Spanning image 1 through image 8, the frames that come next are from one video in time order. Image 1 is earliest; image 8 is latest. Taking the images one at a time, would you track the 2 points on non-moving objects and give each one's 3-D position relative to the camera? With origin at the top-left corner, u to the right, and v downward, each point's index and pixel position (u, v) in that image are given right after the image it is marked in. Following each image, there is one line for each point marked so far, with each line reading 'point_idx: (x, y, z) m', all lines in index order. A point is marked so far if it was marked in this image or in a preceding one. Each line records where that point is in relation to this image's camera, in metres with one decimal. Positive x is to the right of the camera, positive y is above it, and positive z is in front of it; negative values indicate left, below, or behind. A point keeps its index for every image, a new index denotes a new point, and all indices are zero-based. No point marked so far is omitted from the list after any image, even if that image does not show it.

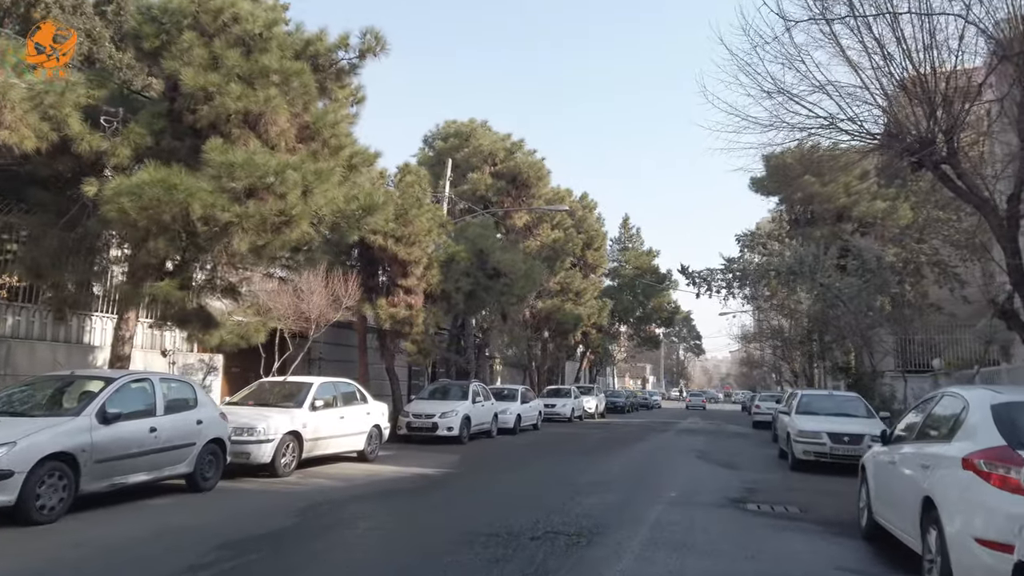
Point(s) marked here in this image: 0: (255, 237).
0: (-3.9, +0.8, +10.8) m
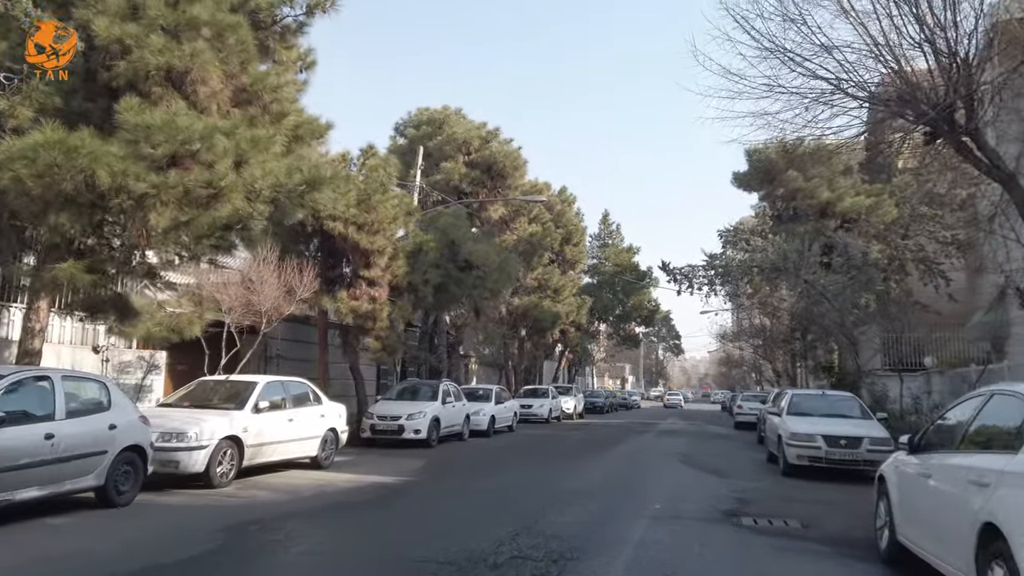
0: (-4.4, +1.0, +9.4) m
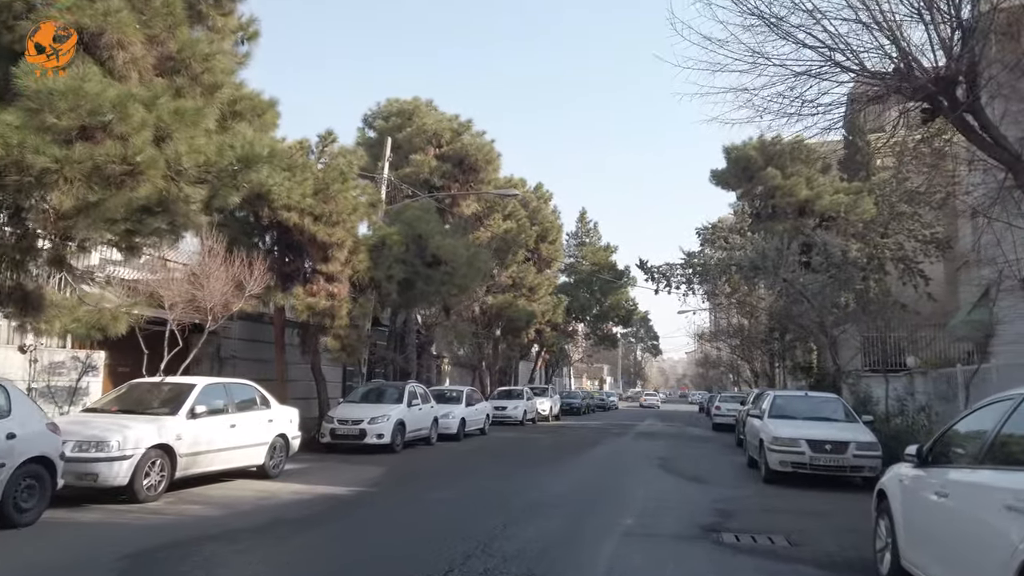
0: (-4.9, +1.1, +8.2) m
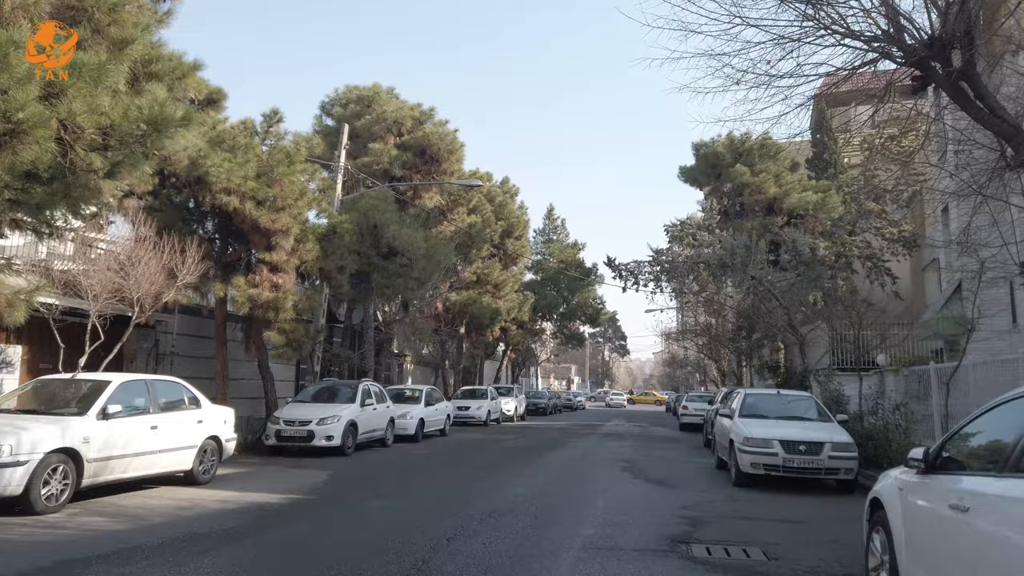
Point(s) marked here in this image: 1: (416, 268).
0: (-5.4, +1.3, +7.0) m
1: (-2.7, +0.6, +19.6) m
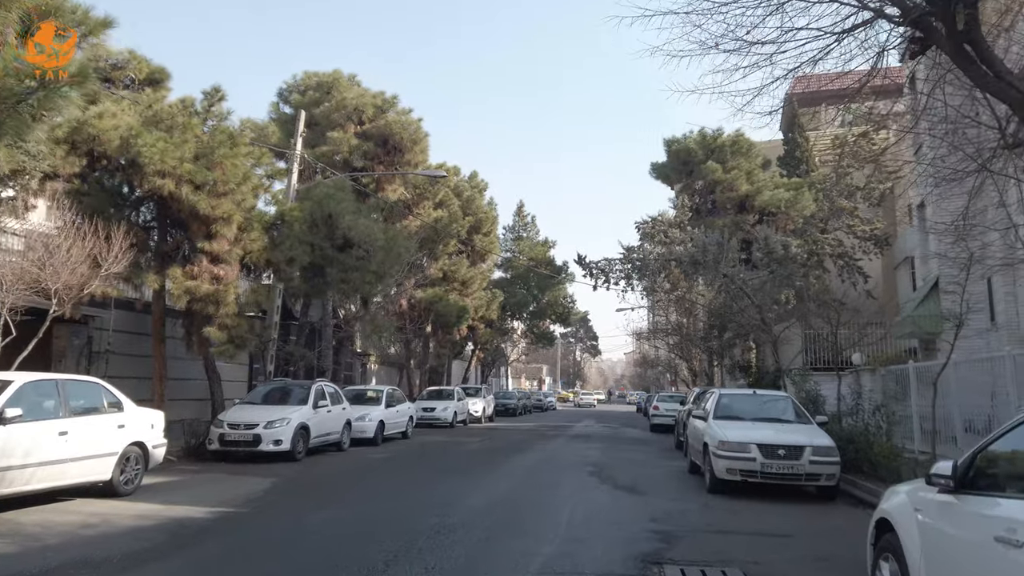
0: (-5.8, +1.5, +5.8) m
1: (-3.6, +0.7, +18.5) m
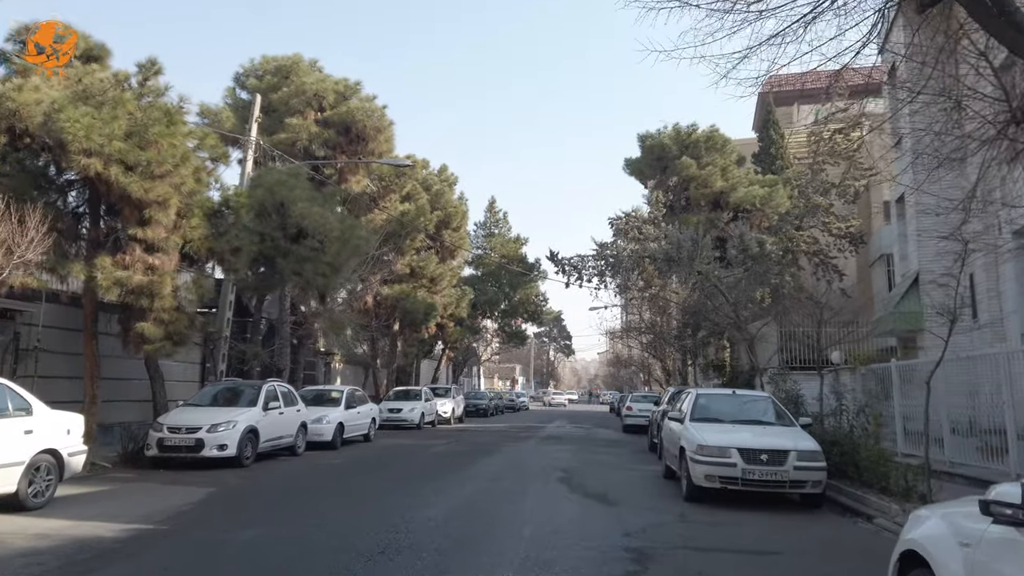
0: (-6.2, +1.6, +4.6) m
1: (-4.4, +0.9, +17.3) m
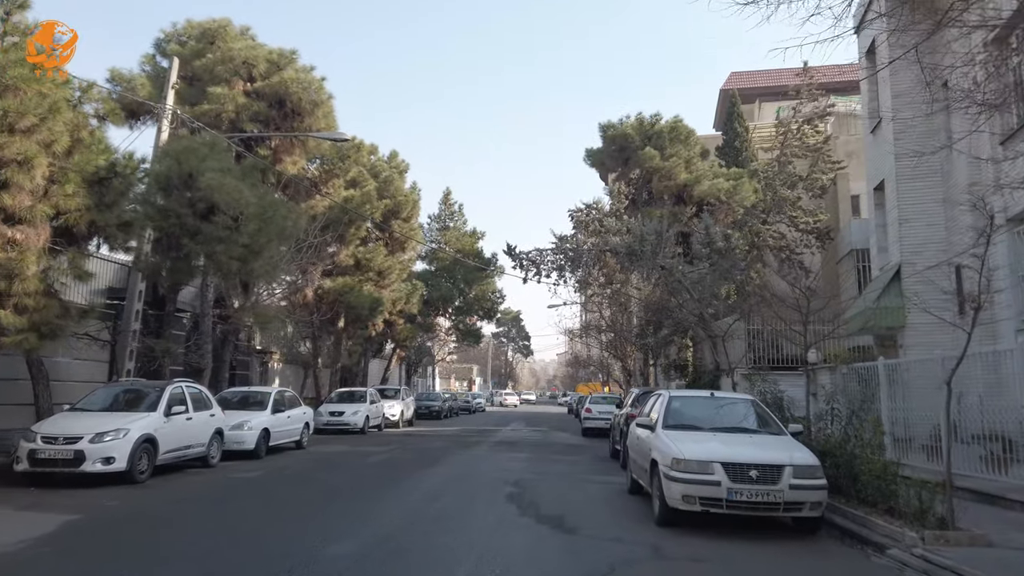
0: (-6.6, +1.9, +2.2) m
1: (-5.5, +1.1, +15.0) m
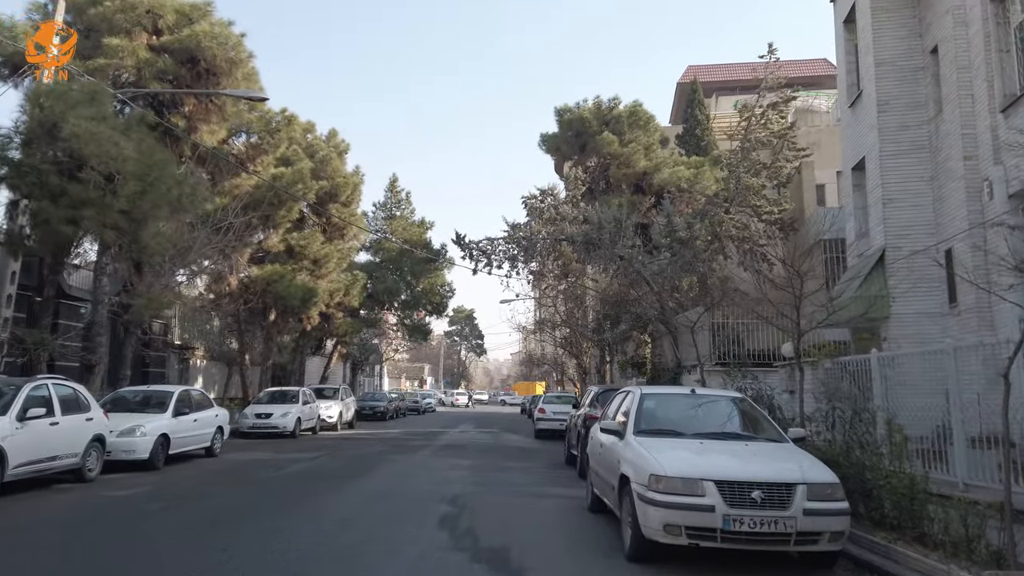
0: (-6.8, +2.3, -0.5) m
1: (-6.6, +1.5, +12.4) m
